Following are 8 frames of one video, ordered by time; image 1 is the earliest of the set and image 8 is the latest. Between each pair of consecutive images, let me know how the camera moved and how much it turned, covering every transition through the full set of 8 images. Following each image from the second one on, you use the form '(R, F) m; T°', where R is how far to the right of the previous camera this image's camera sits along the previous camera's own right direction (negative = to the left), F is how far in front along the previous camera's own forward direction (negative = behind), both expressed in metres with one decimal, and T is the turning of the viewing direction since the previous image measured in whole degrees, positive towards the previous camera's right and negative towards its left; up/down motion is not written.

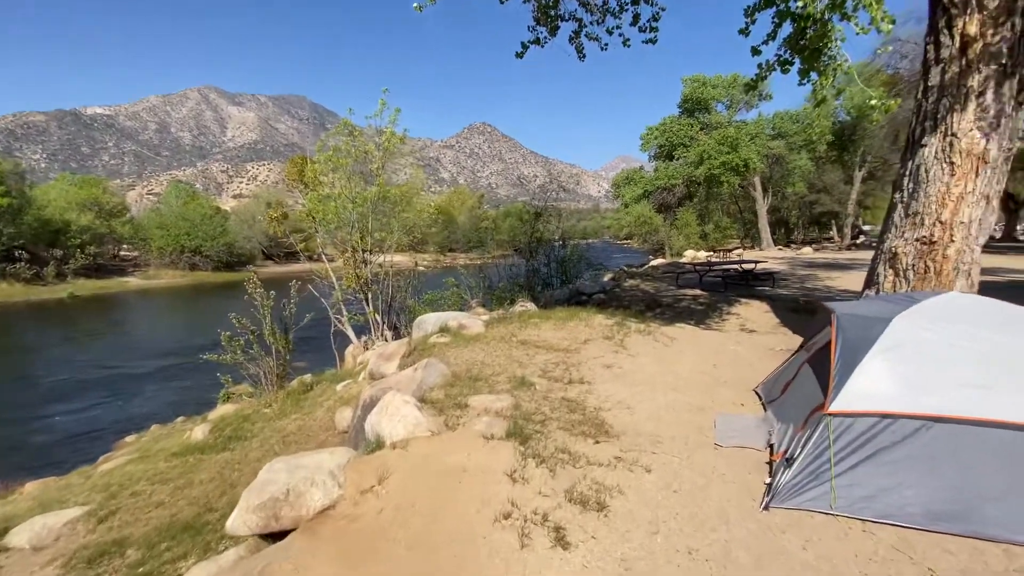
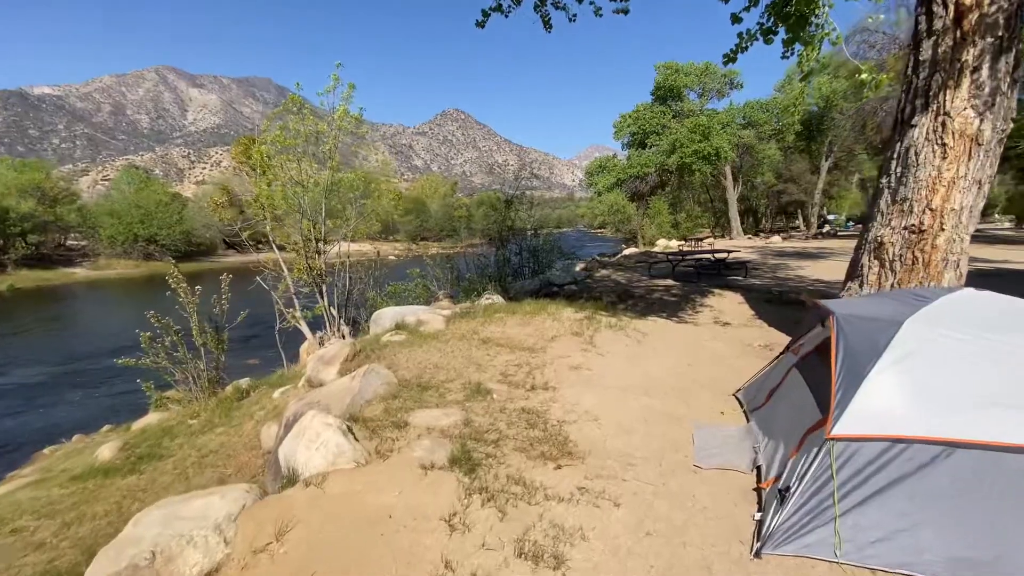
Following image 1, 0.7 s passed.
(+0.2, +0.6) m; +3°
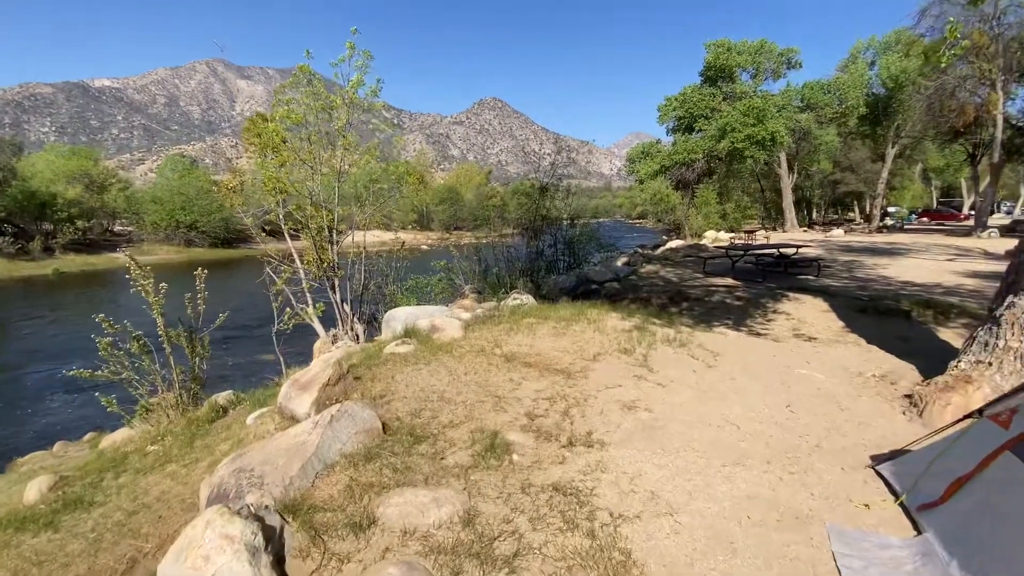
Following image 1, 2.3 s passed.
(0.0, +1.4) m; -4°
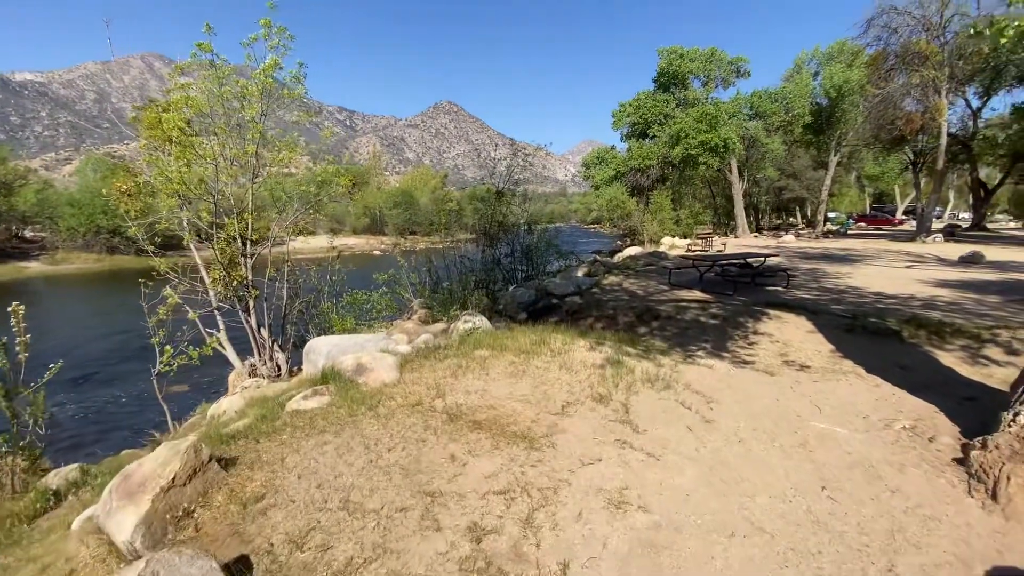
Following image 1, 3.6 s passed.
(+0.1, +1.2) m; +5°
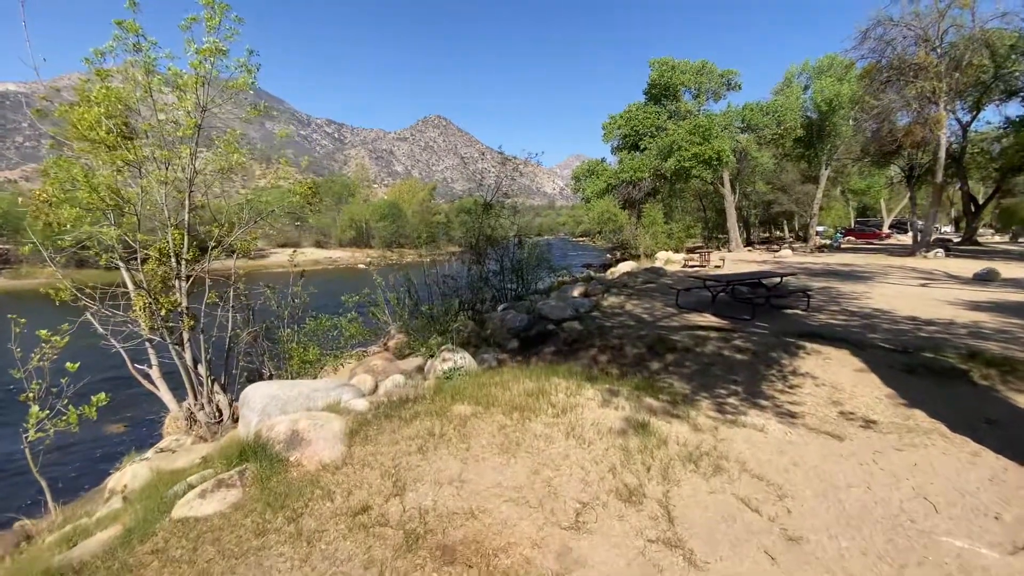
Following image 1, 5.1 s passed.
(0.0, +1.3) m; +1°
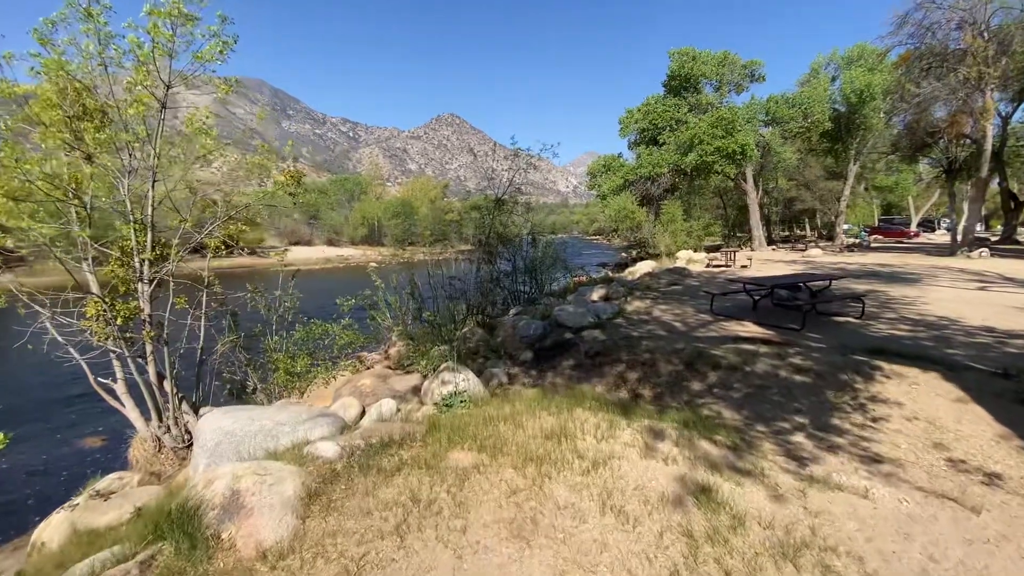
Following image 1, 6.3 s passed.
(0.0, +1.0) m; -2°
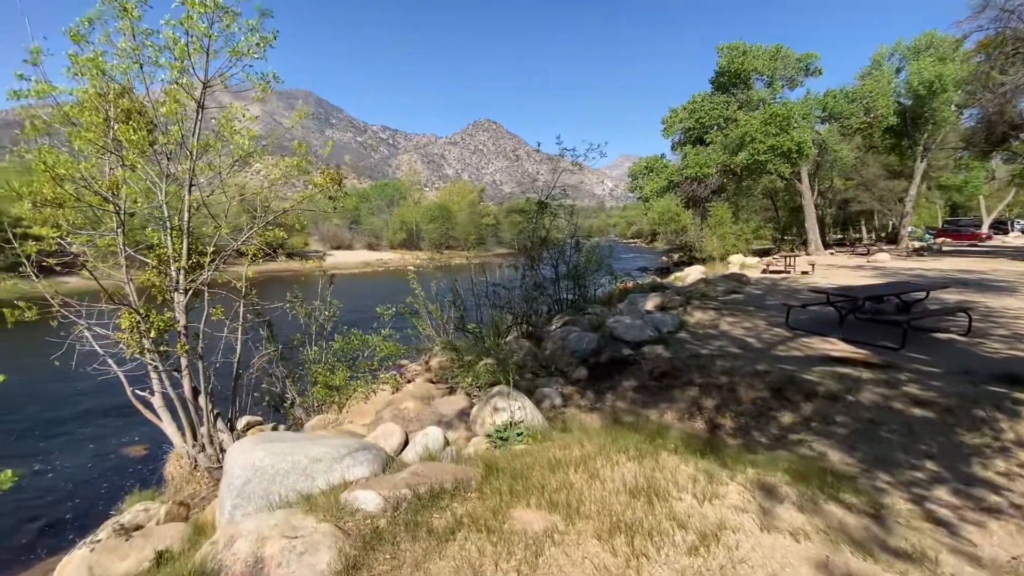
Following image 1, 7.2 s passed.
(-0.3, +0.6) m; -4°
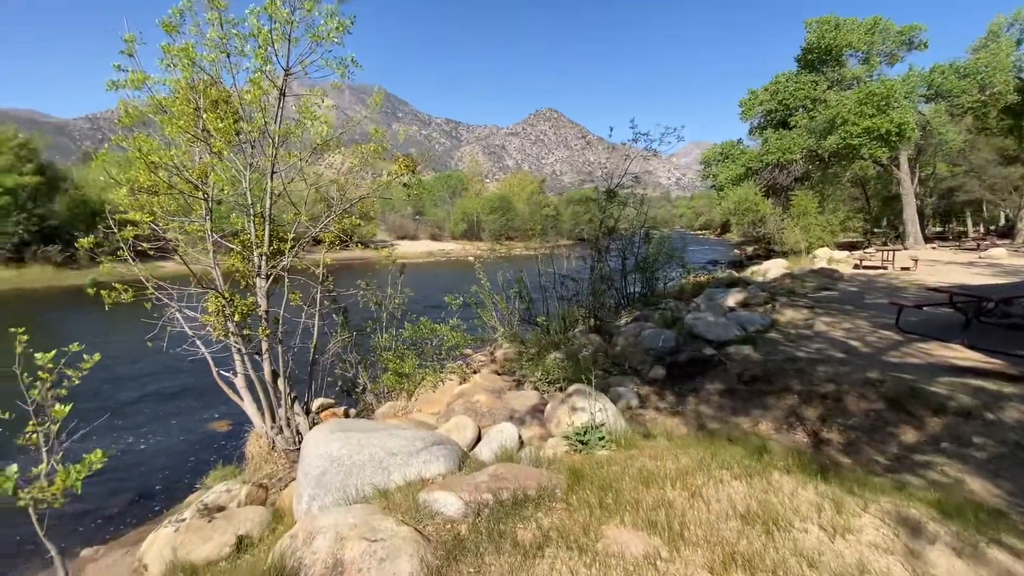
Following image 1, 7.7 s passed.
(-0.2, +0.3) m; -7°
